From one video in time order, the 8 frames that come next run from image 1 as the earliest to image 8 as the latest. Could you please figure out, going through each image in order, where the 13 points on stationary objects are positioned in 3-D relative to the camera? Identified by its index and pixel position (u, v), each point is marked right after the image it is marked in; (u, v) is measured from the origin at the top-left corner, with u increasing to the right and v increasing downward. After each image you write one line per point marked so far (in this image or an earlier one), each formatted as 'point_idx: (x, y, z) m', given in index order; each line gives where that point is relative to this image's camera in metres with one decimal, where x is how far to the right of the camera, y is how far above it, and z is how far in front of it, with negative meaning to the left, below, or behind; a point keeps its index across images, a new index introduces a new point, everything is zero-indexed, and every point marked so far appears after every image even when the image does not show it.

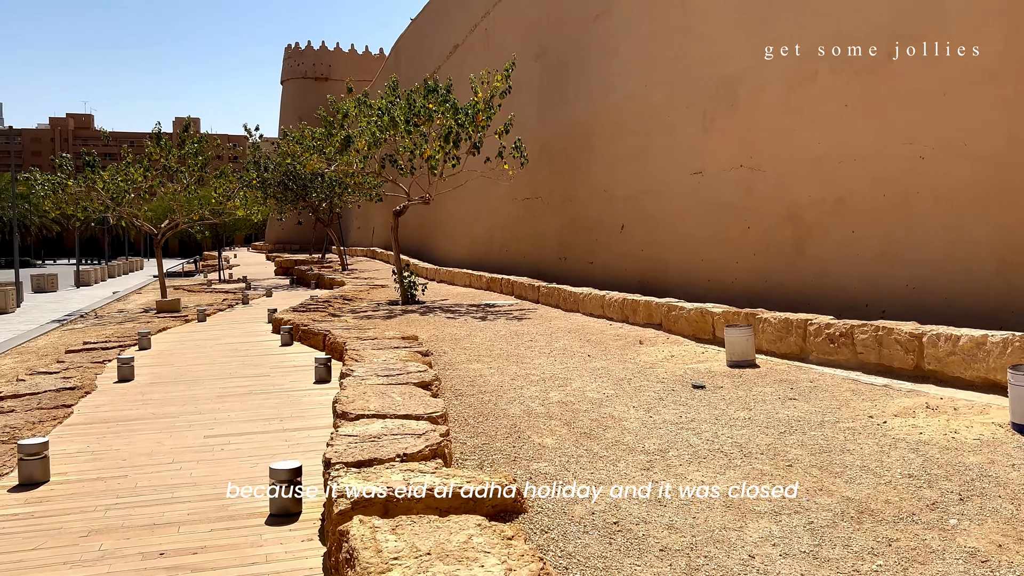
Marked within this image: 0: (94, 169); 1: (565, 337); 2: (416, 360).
0: (-9.0, +2.6, +17.4) m
1: (+0.6, -0.6, +9.5) m
2: (-0.9, -0.7, +7.4) m
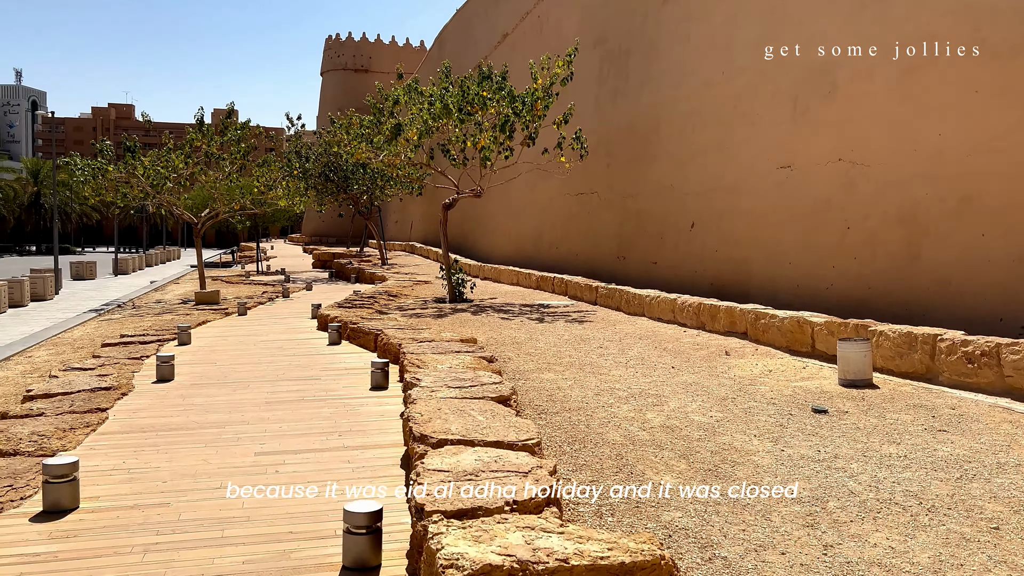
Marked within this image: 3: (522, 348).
0: (-7.9, +2.8, +16.9) m
1: (+1.4, -0.6, +8.7) m
2: (-0.2, -0.6, +6.7) m
3: (+0.1, -0.6, +8.4) m
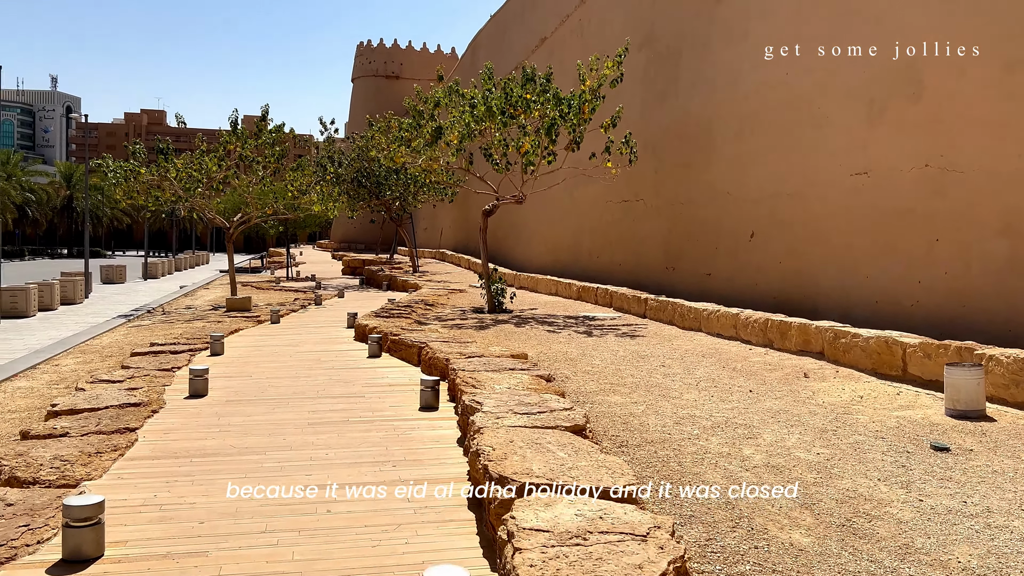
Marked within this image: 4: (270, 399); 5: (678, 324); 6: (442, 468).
0: (-7.0, +2.7, +16.6) m
1: (+1.9, -0.7, +8.1) m
2: (+0.3, -0.7, +6.1) m
3: (+0.6, -0.7, +7.8) m
4: (-2.0, -0.9, +6.7) m
5: (+2.2, -0.5, +10.9) m
6: (-0.4, -1.0, +4.7) m
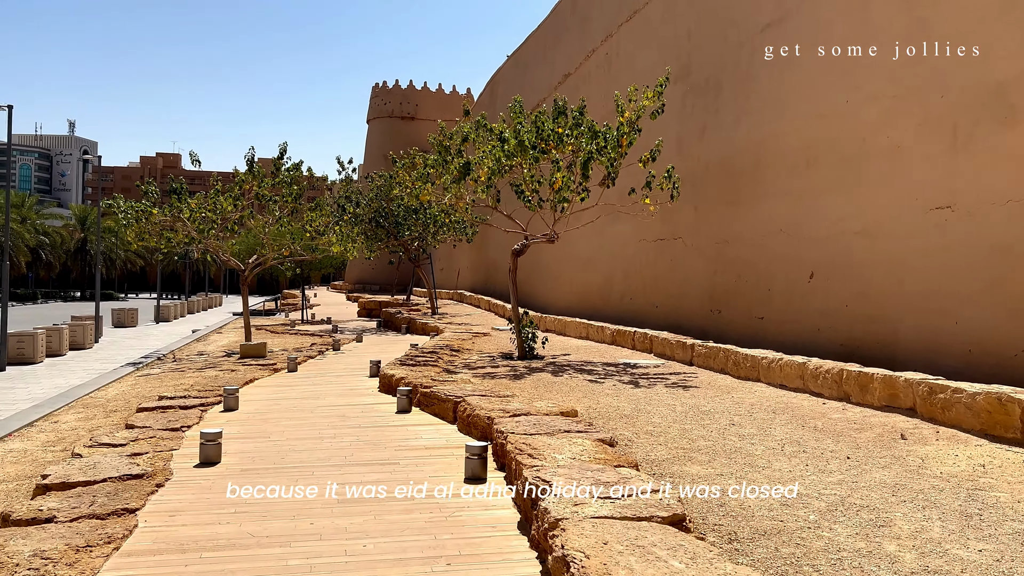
0: (-6.5, +1.8, +15.9) m
1: (+2.3, -1.2, +7.1) m
2: (+0.7, -1.1, +5.2) m
3: (+1.1, -1.2, +6.9) m
4: (-1.6, -1.3, +5.9) m
5: (+2.7, -1.0, +10.0) m
6: (0.0, -1.3, +3.8) m
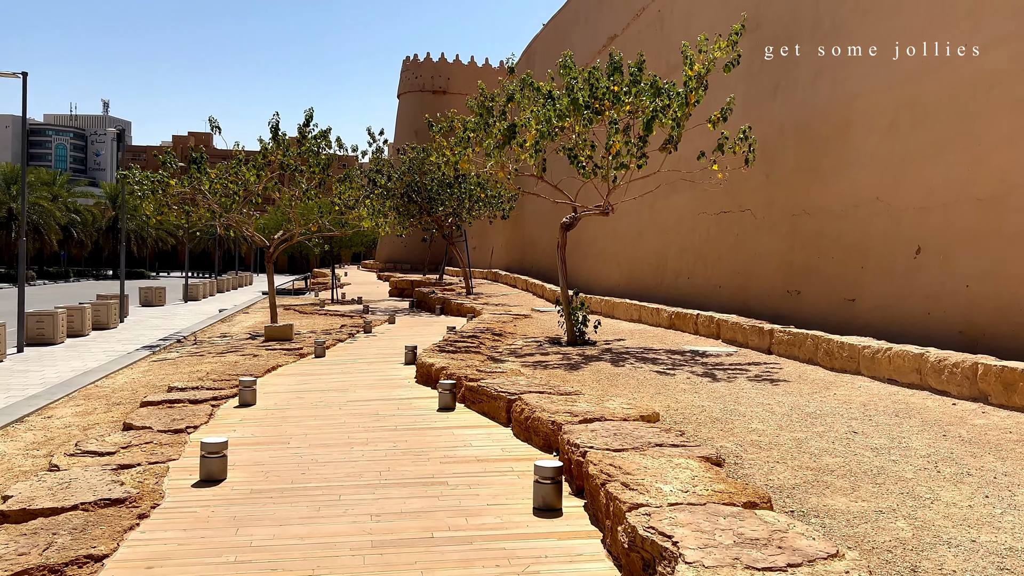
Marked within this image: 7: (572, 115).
0: (-5.7, +2.2, +14.8) m
1: (+2.8, -1.0, +5.8) m
2: (+1.1, -1.0, +3.9) m
3: (+1.6, -1.0, +5.6) m
4: (-1.1, -1.2, +4.7) m
5: (+3.3, -0.8, +8.6) m
6: (+0.4, -1.2, +2.6) m
7: (+0.8, +2.3, +10.8) m
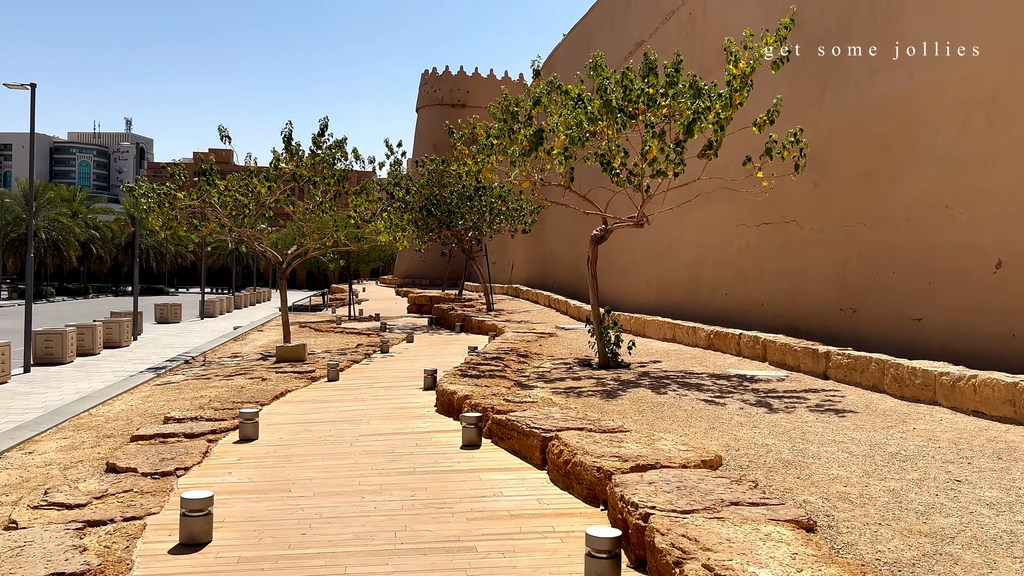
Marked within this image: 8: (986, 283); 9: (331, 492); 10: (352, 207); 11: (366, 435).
0: (-5.2, +1.9, +14.1) m
1: (+3.1, -1.1, +4.9) m
2: (+1.3, -1.1, +3.0) m
3: (+1.8, -1.1, +4.7) m
4: (-0.9, -1.3, +3.8) m
5: (+3.6, -1.0, +7.7) m
6: (+0.5, -1.3, +1.7) m
7: (+1.1, +2.1, +10.0) m
8: (+4.5, +0.1, +7.7) m
9: (-1.1, -1.2, +5.0) m
10: (-3.1, +1.6, +15.6) m
11: (-1.2, -1.2, +6.6) m
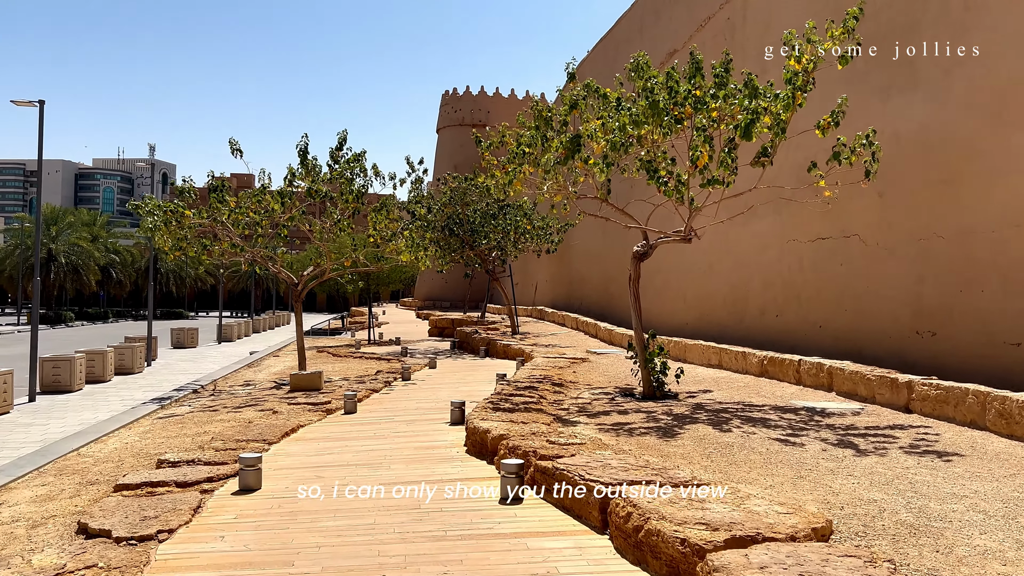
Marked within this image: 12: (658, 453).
0: (-4.8, +1.5, +13.3) m
1: (+3.3, -1.2, +3.8) m
2: (+1.5, -1.1, +2.0) m
3: (+2.1, -1.2, +3.7) m
4: (-0.7, -1.4, +2.8) m
5: (+3.9, -1.1, +6.6) m
6: (+0.7, -1.3, +0.7) m
7: (+1.5, +1.8, +9.1) m
8: (+4.8, -0.1, +6.7) m
9: (-0.8, -1.4, +4.0) m
10: (-2.6, +1.1, +14.8) m
11: (-0.9, -1.4, +5.6) m
12: (+1.1, -1.2, +6.0) m
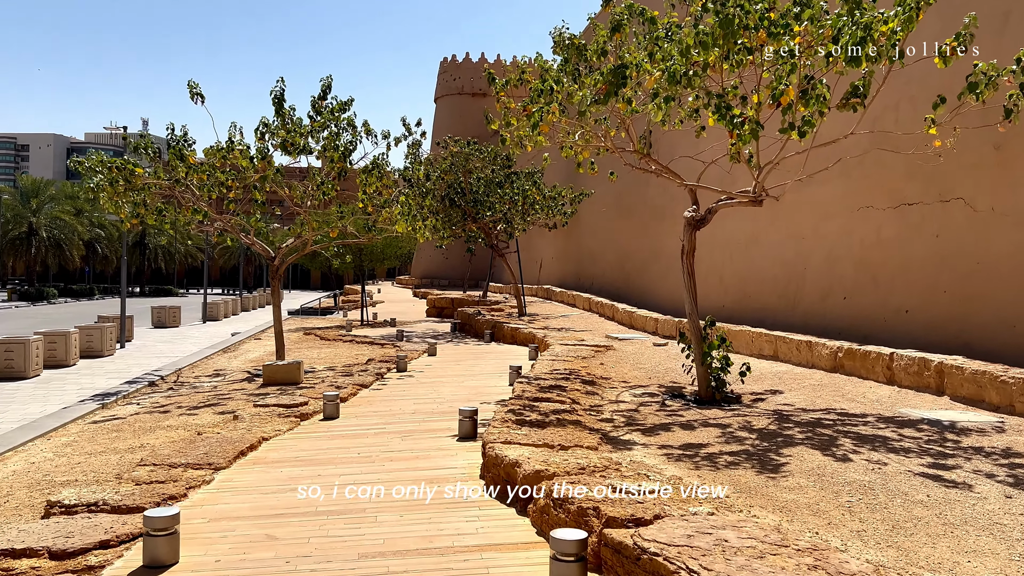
0: (-4.5, +1.9, +11.3) m
1: (+3.6, -1.1, +1.8) m
2: (+1.7, -1.1, 0.0) m
3: (+2.3, -1.1, +1.7) m
4: (-0.4, -1.3, +0.9) m
5: (+4.2, -1.0, +4.6) m
6: (+1.0, -1.3, -1.3) m
7: (+1.7, +2.1, +7.0) m
8: (+5.1, 0.0, +4.7) m
9: (-0.6, -1.3, +2.0) m
10: (-2.4, +1.5, +12.7) m
11: (-0.6, -1.2, +3.7) m
12: (+1.3, -1.1, +4.0) m
